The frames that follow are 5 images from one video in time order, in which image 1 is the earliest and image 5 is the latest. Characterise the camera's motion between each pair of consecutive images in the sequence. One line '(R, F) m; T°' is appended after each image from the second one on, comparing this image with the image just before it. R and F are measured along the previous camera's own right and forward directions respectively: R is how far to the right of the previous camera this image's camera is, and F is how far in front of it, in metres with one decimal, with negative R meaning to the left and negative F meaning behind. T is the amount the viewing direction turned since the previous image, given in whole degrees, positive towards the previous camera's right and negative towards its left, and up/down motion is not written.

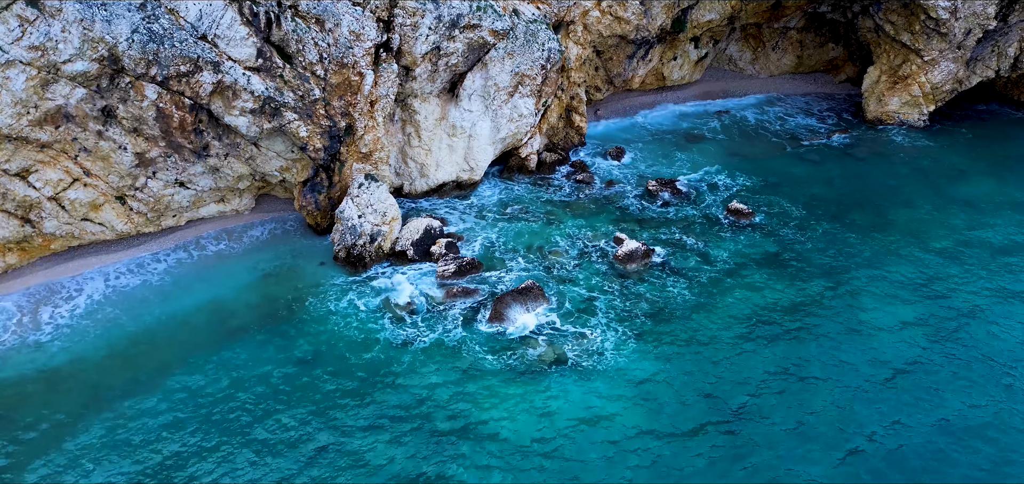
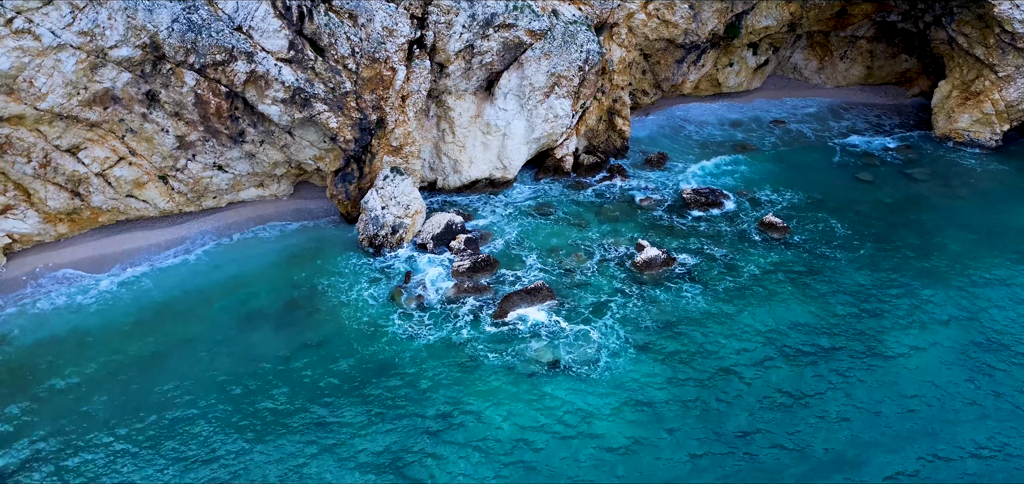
(+1.9, +0.2) m; -6°
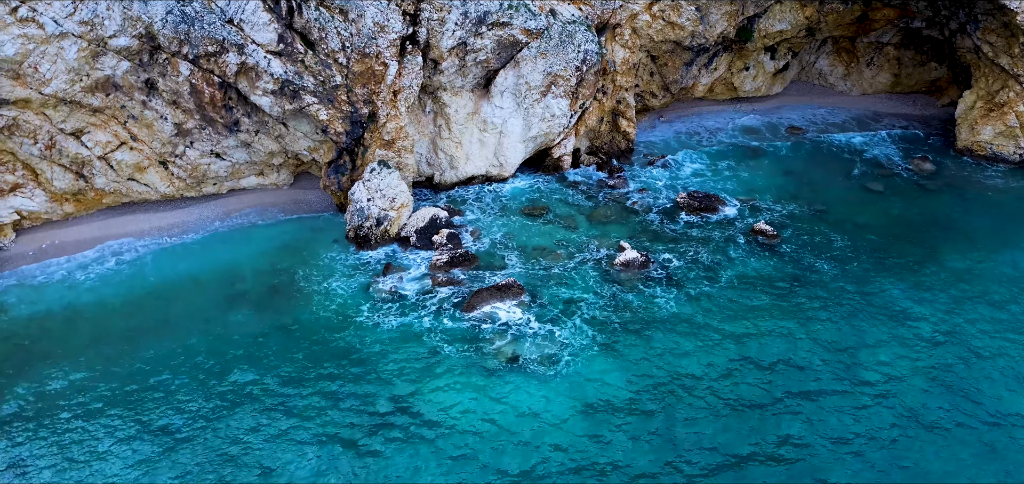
(+2.5, -0.1) m; -4°
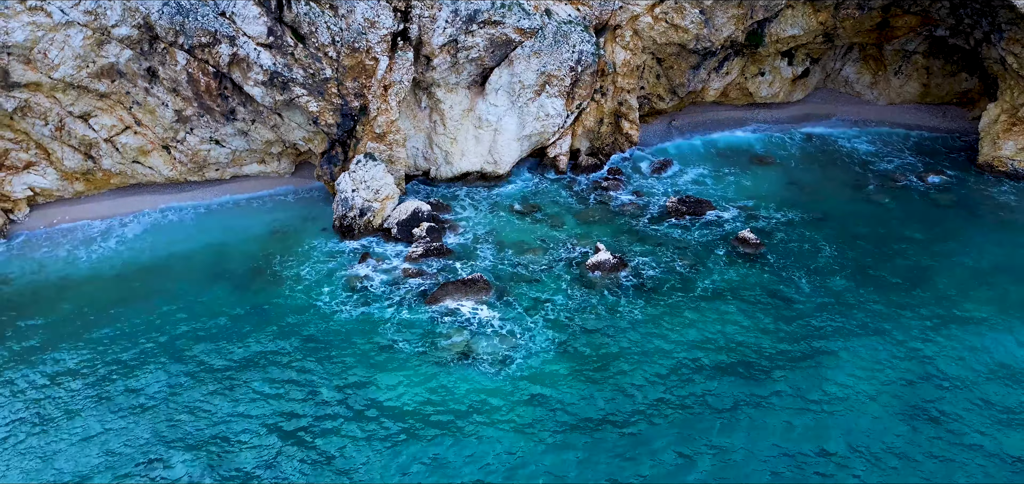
(+2.9, -0.2) m; -4°
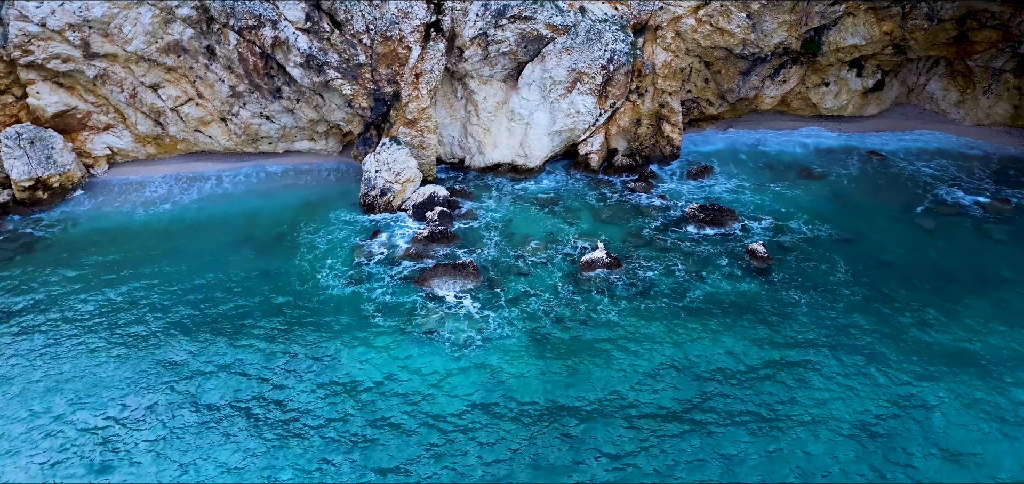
(+3.9, -0.5) m; -8°
